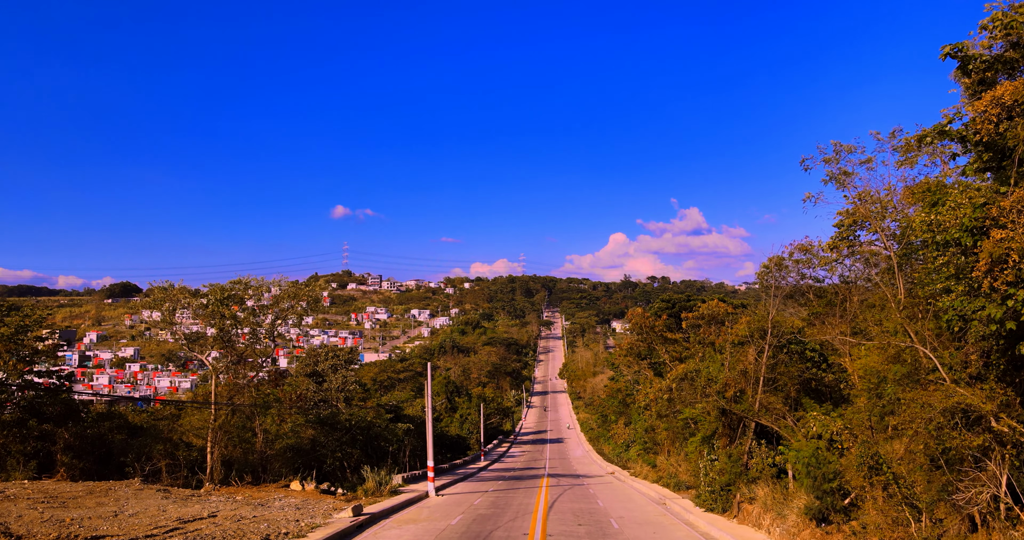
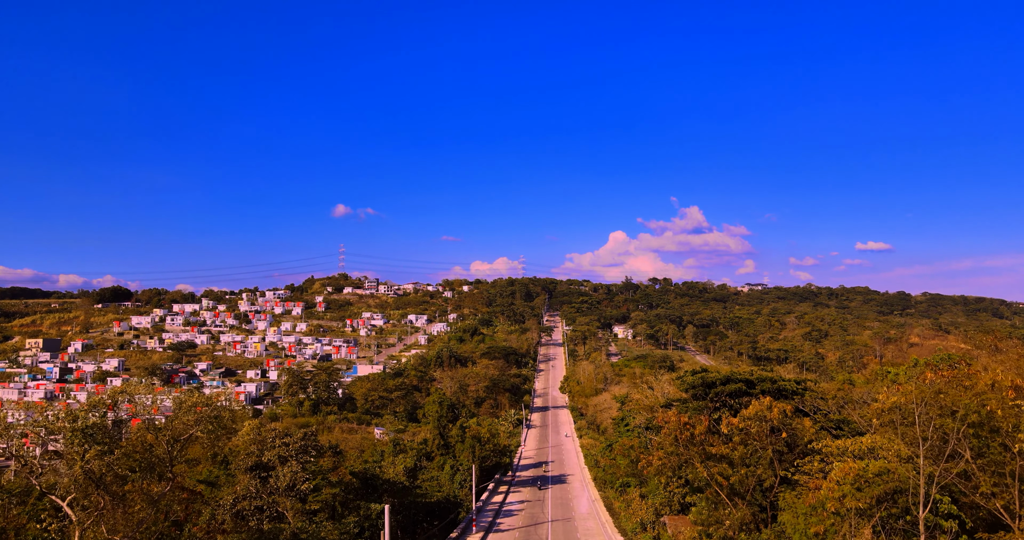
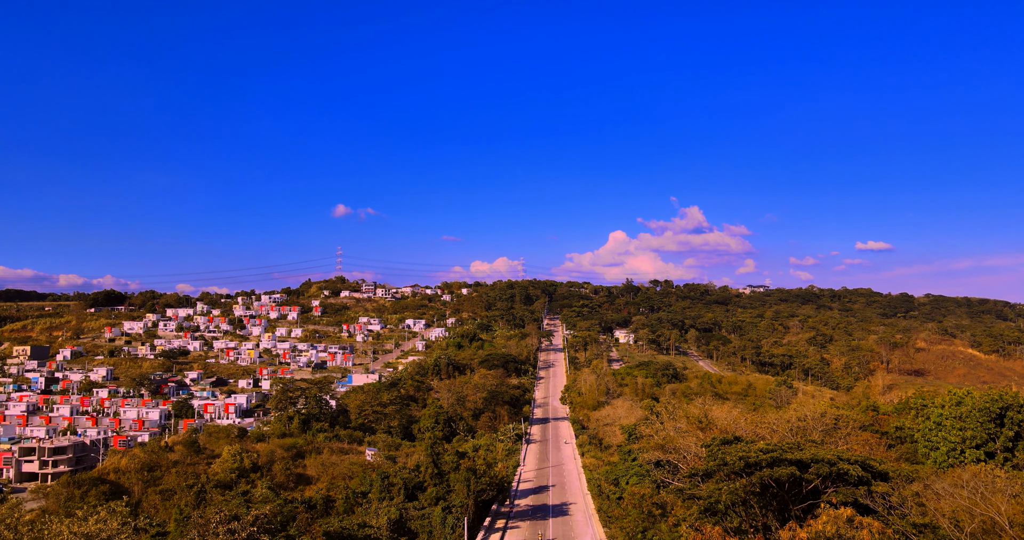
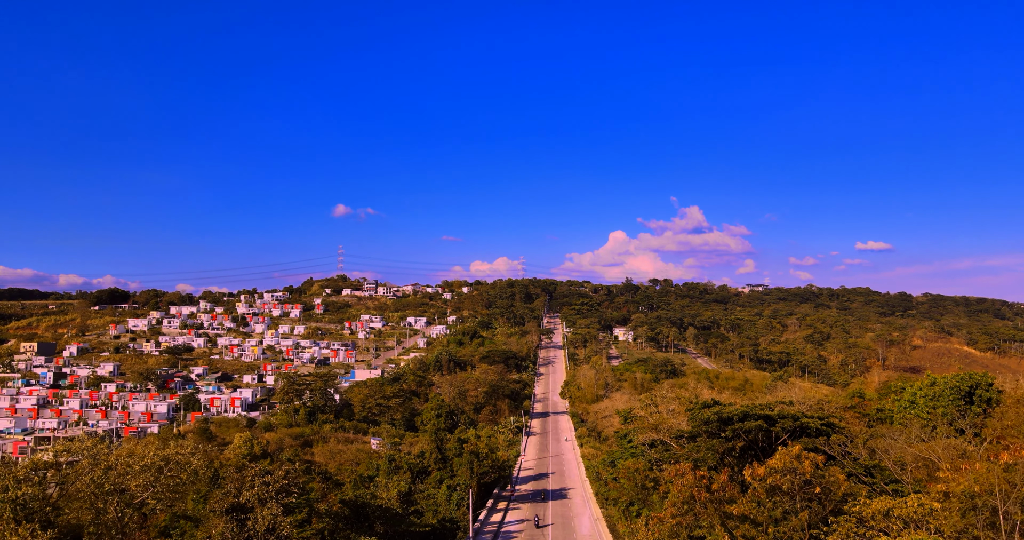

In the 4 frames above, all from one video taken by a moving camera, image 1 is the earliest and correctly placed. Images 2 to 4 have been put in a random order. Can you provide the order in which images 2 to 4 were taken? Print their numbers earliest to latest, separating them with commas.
2, 4, 3
